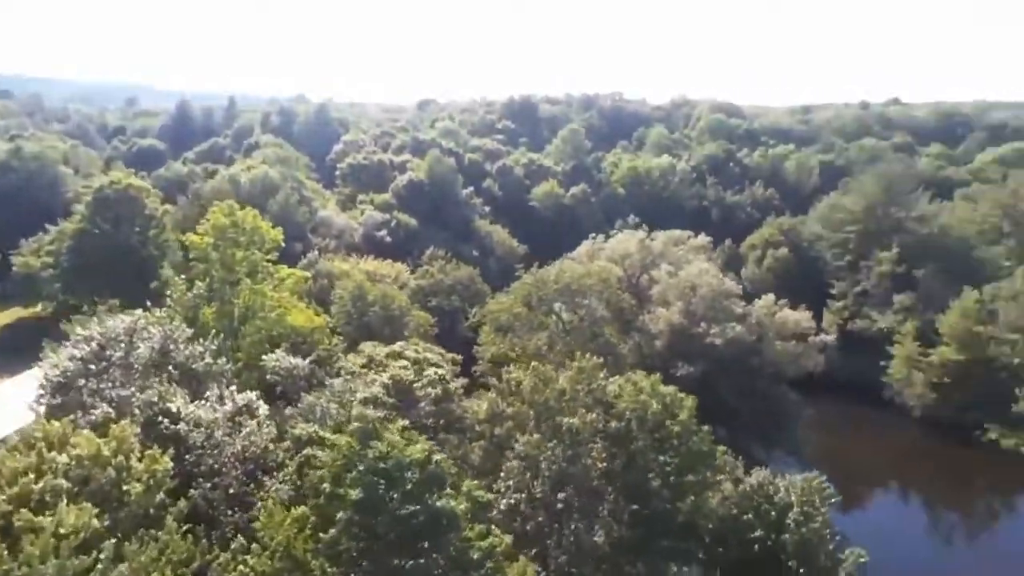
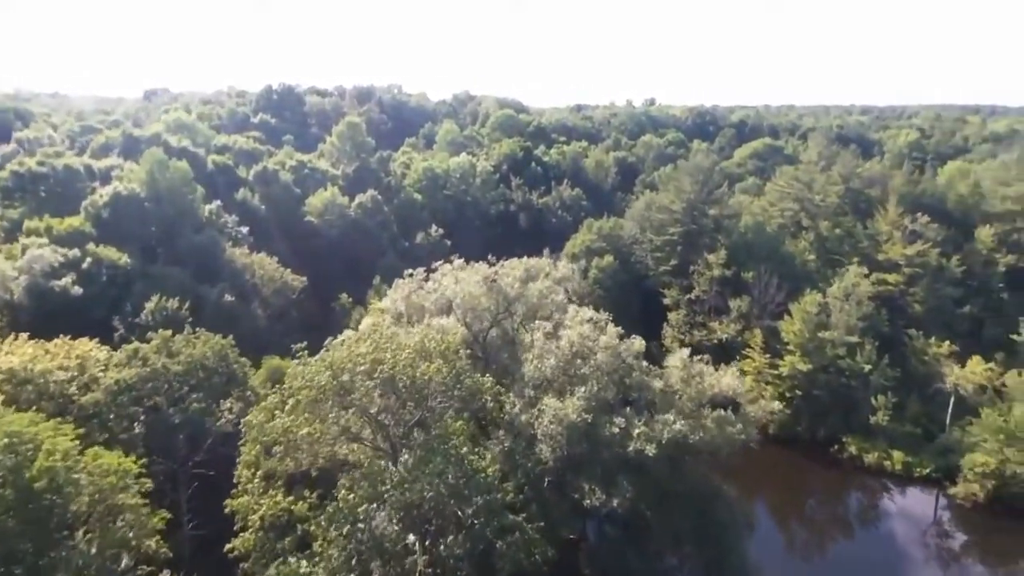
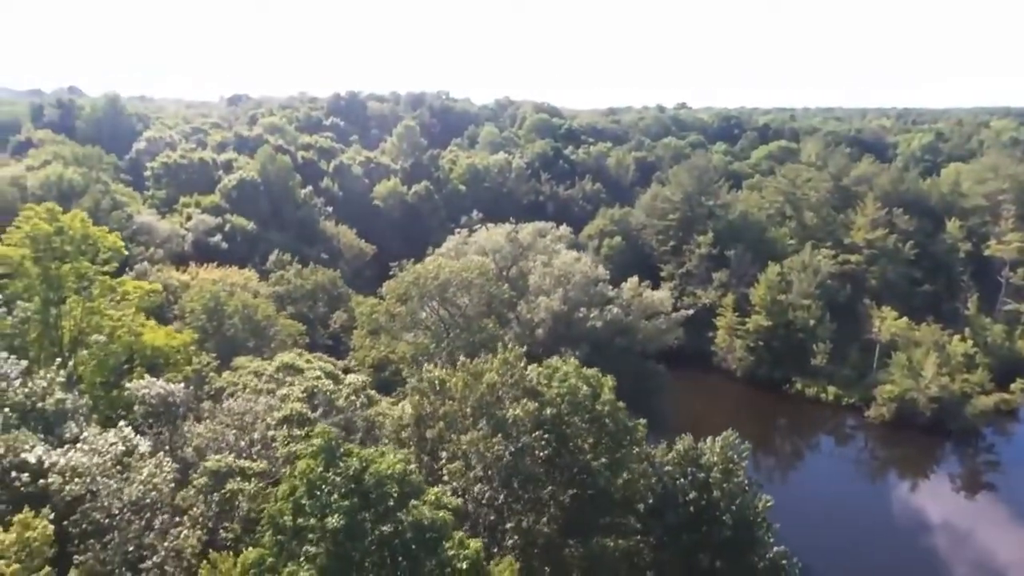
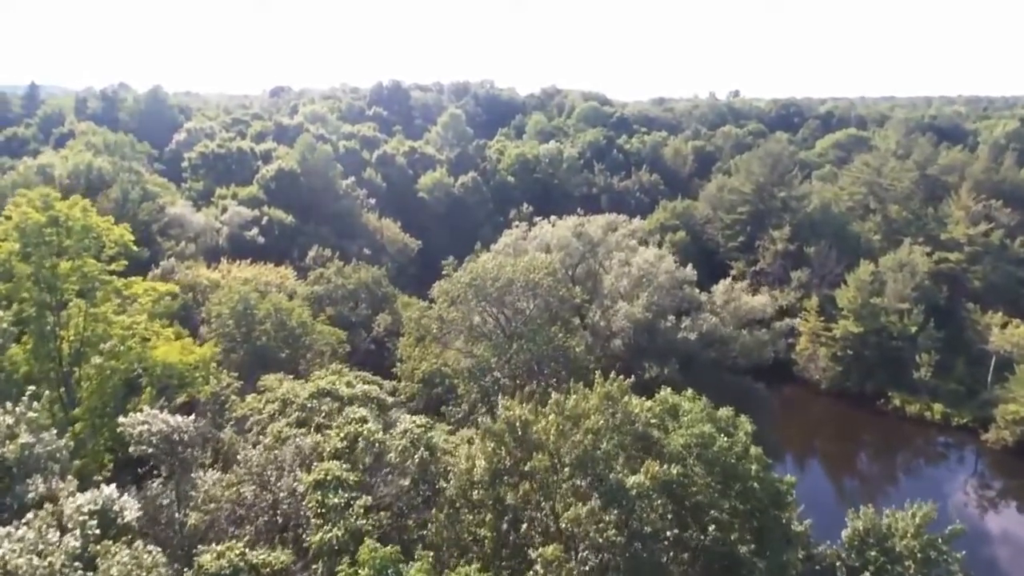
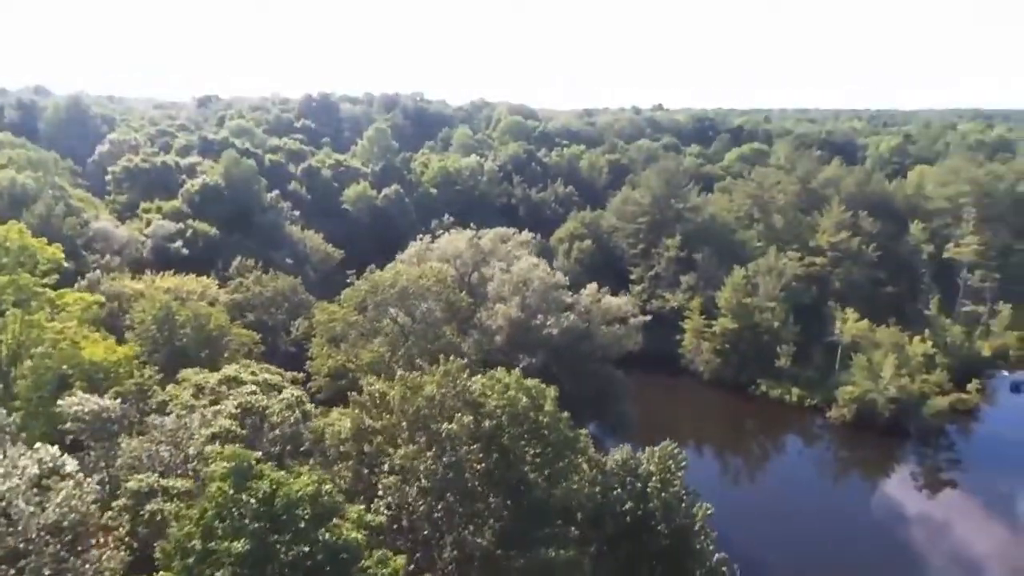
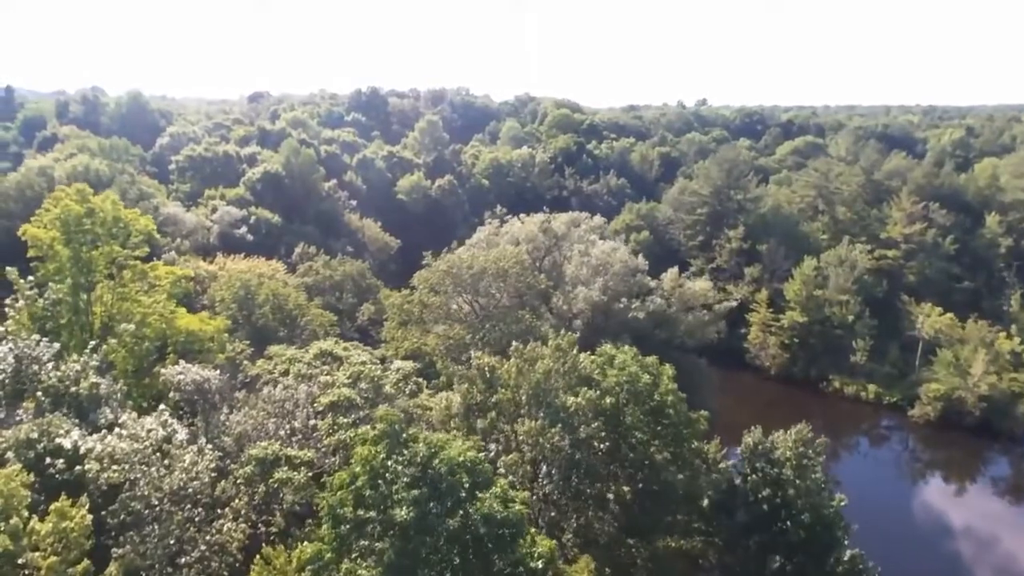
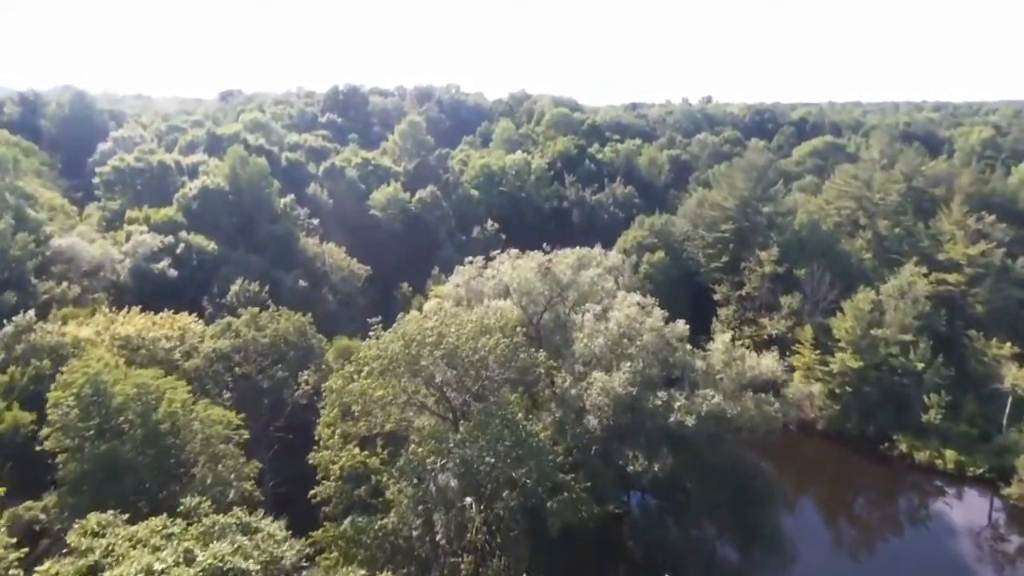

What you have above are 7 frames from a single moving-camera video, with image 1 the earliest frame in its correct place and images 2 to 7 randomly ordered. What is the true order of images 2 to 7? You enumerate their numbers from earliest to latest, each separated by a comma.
5, 3, 6, 4, 7, 2
